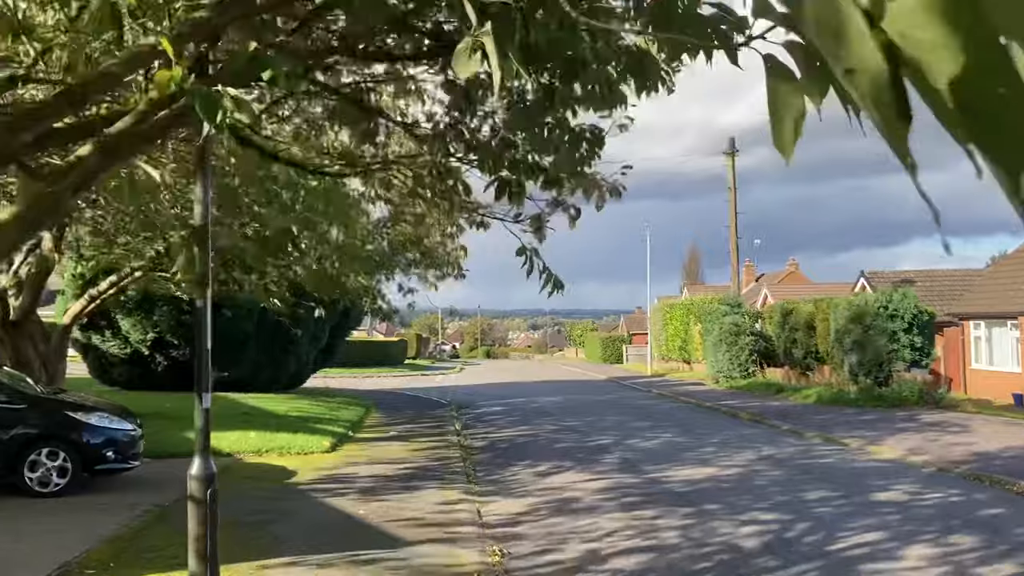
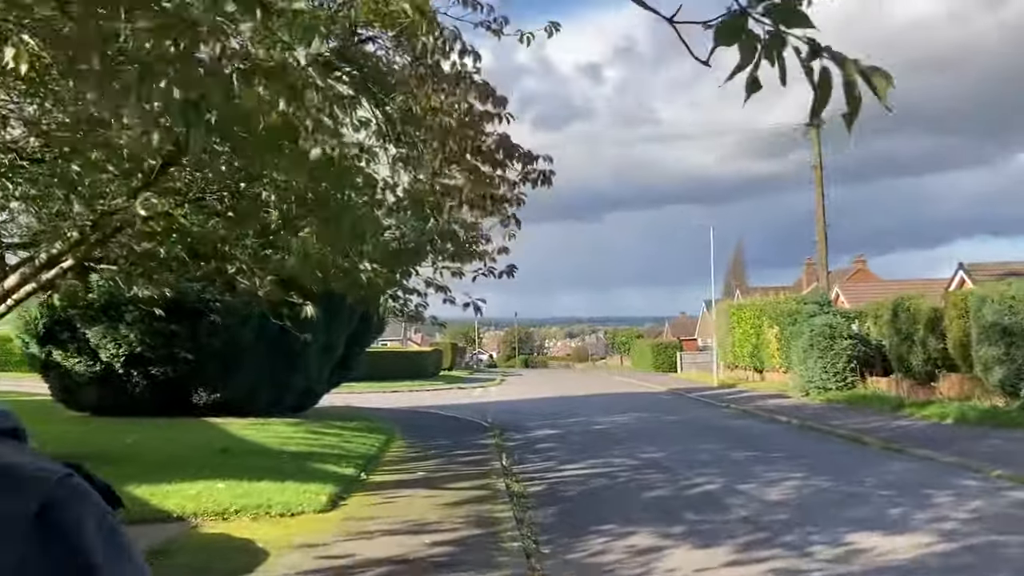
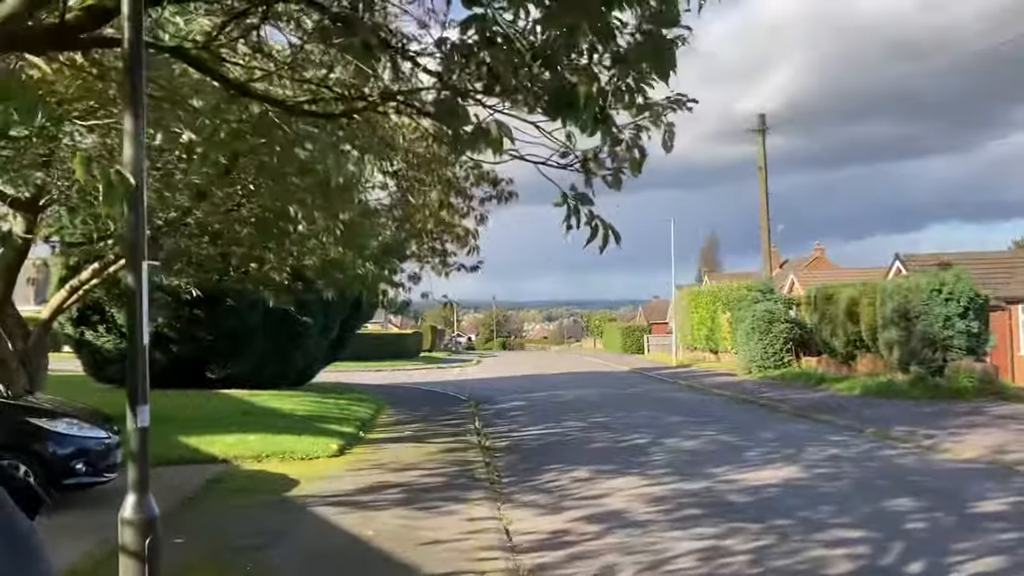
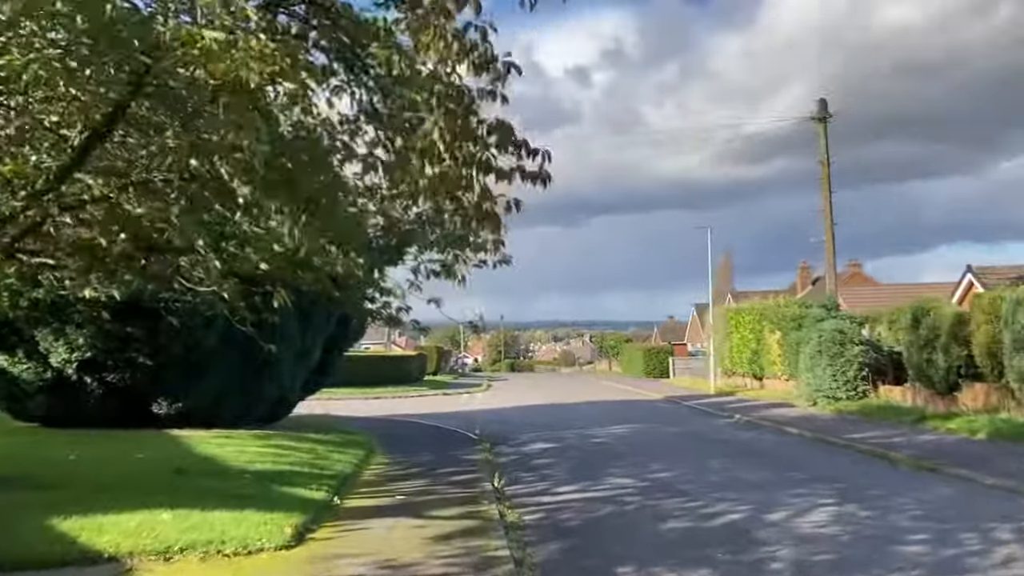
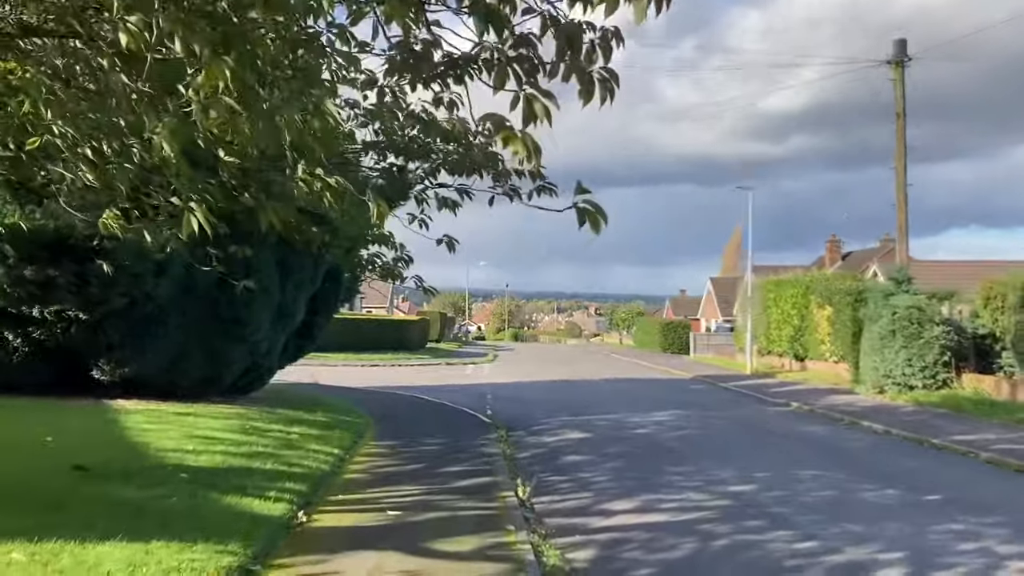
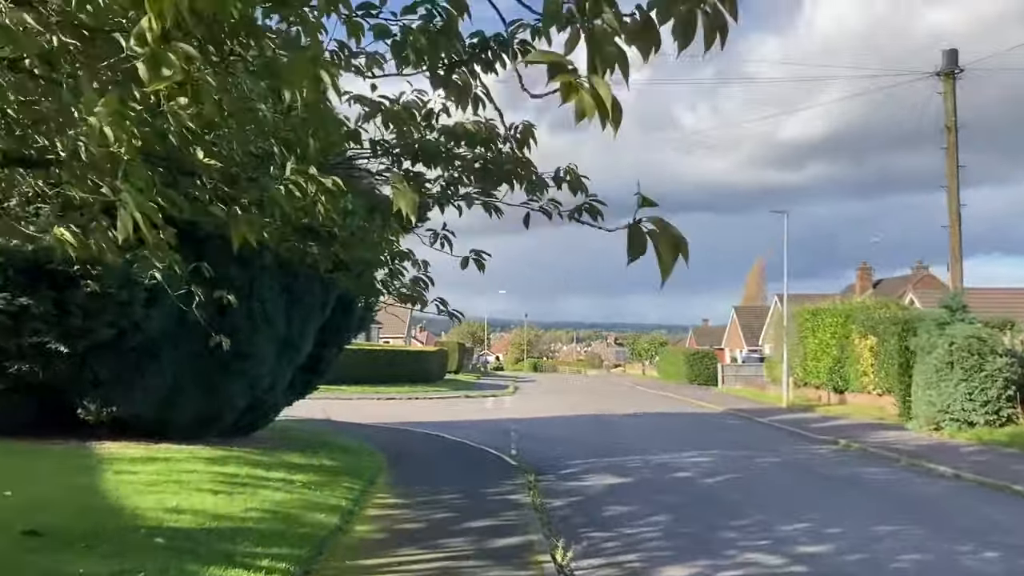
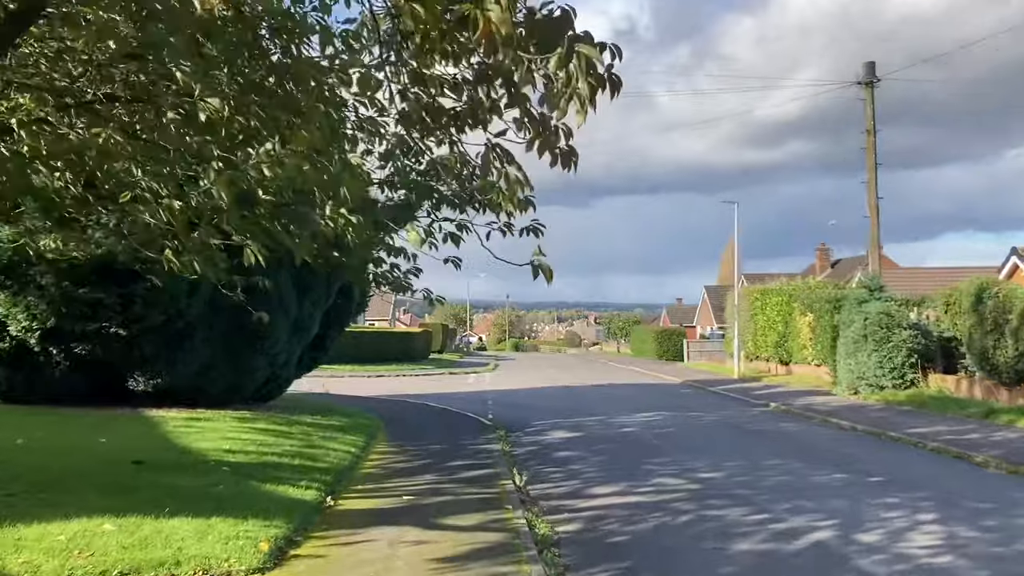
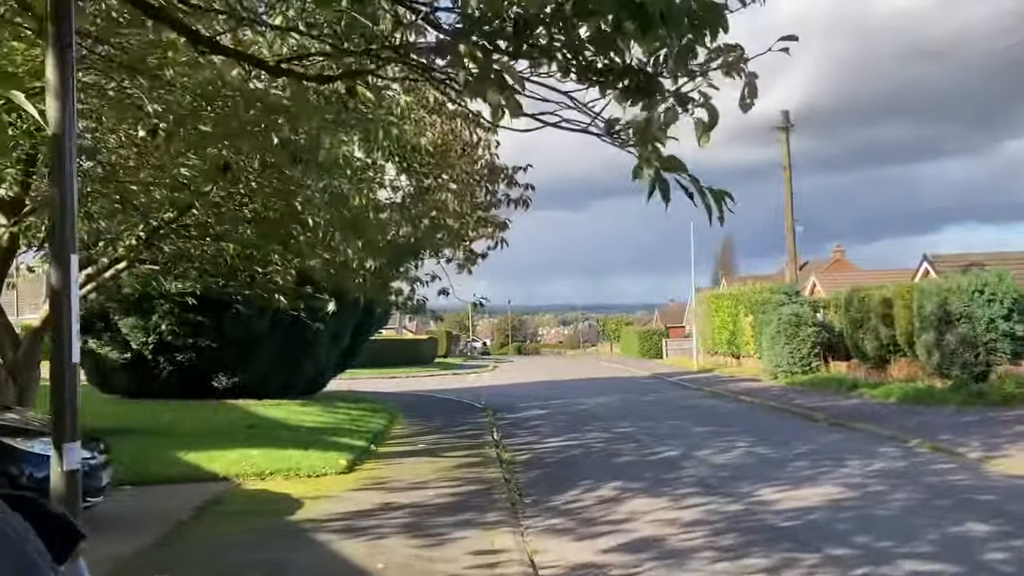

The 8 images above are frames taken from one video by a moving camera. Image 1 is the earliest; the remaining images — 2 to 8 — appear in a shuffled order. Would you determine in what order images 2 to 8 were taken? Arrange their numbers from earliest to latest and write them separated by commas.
3, 8, 2, 4, 7, 5, 6
